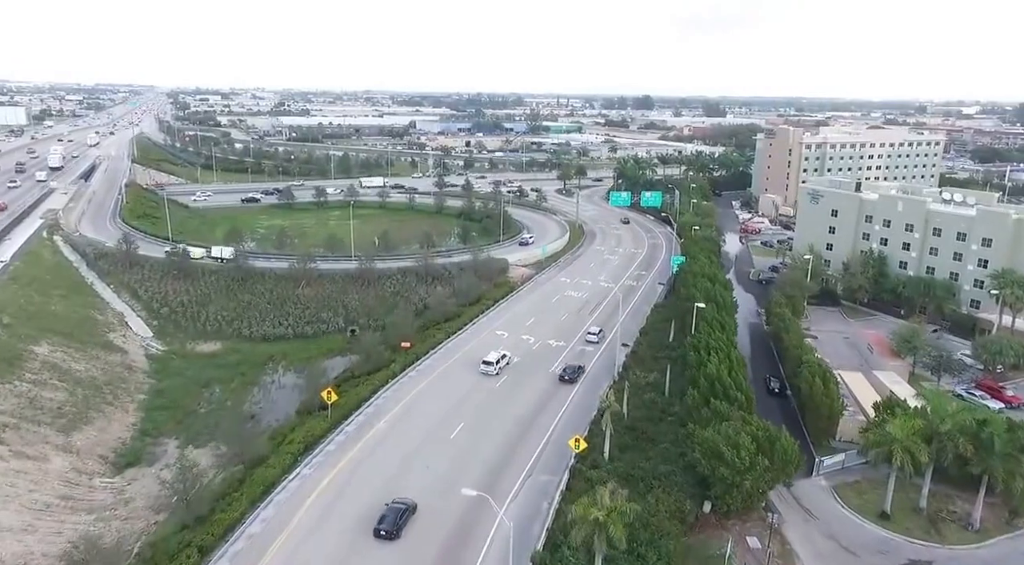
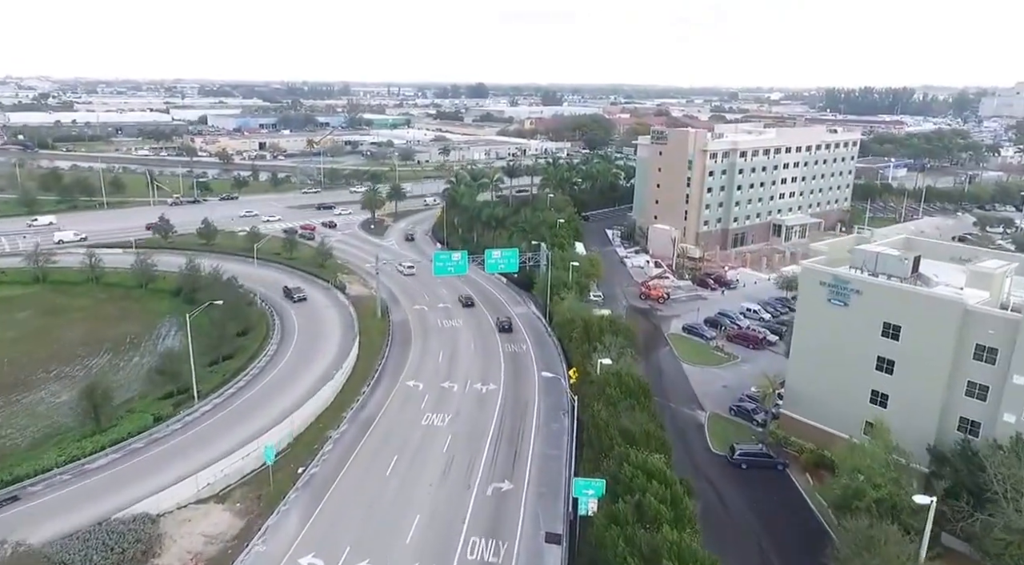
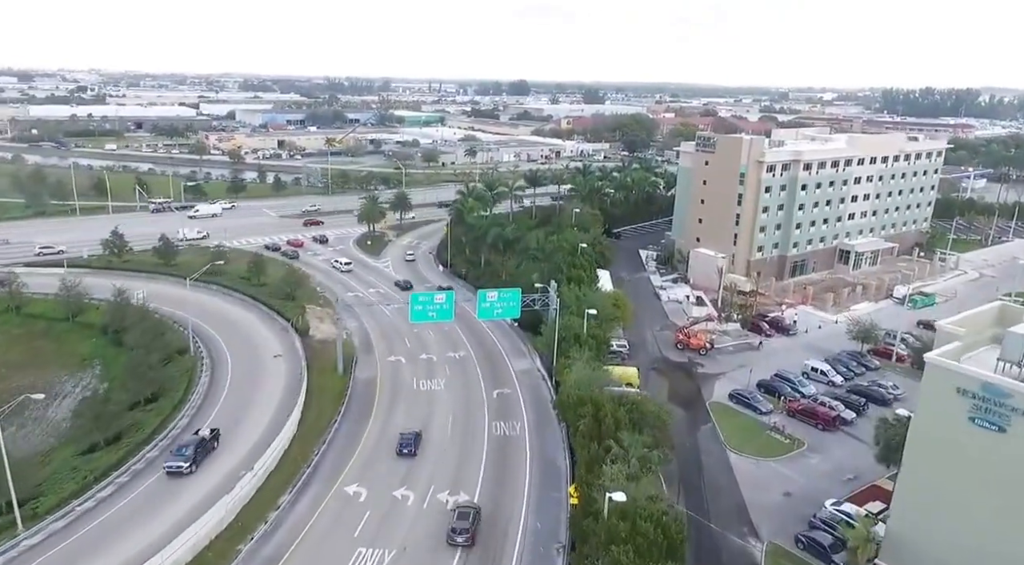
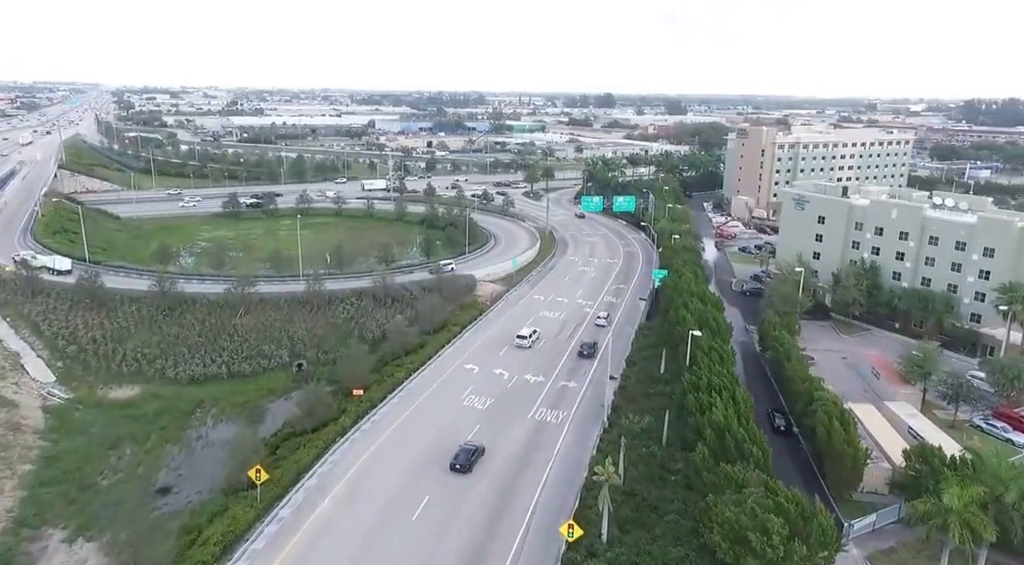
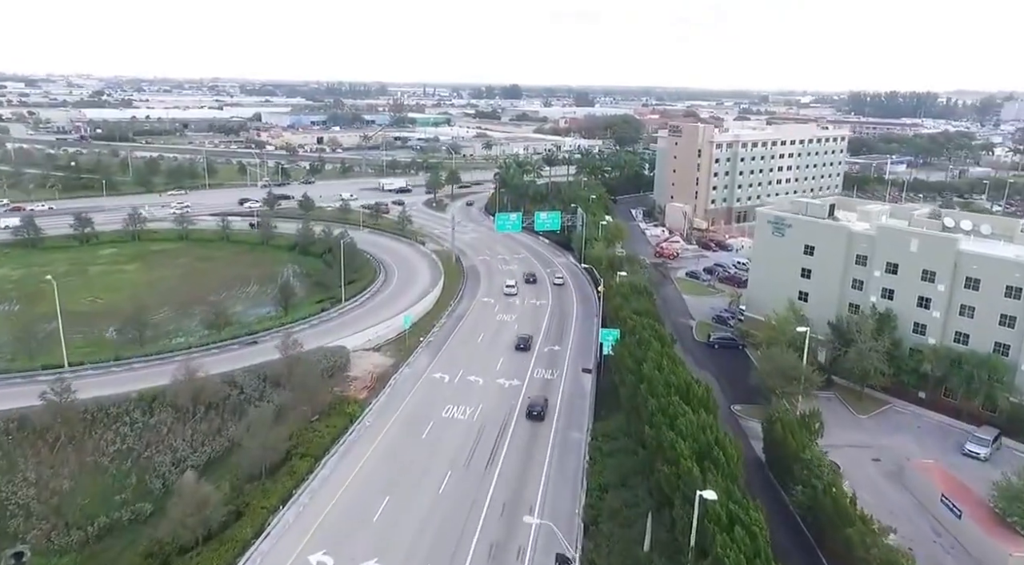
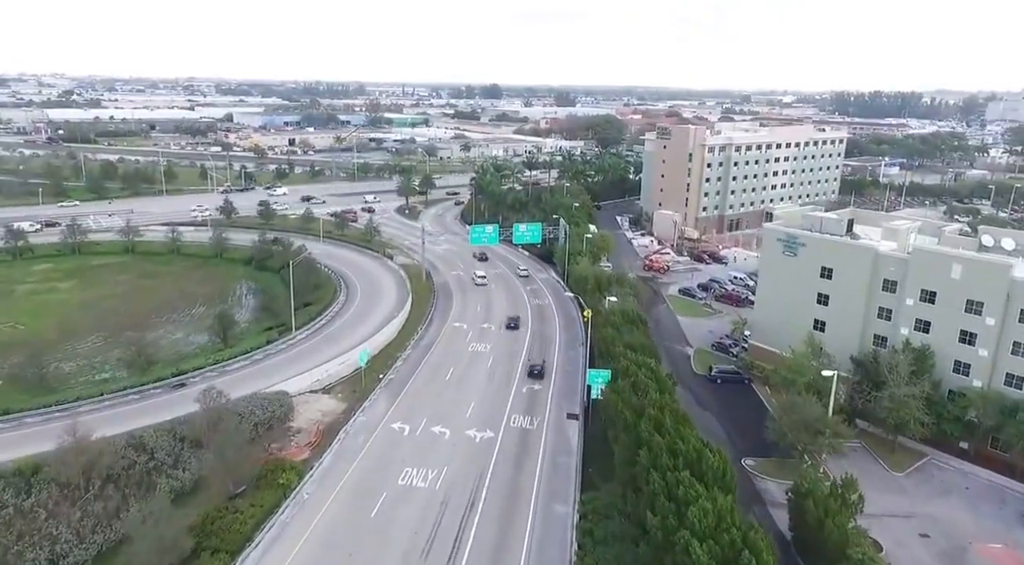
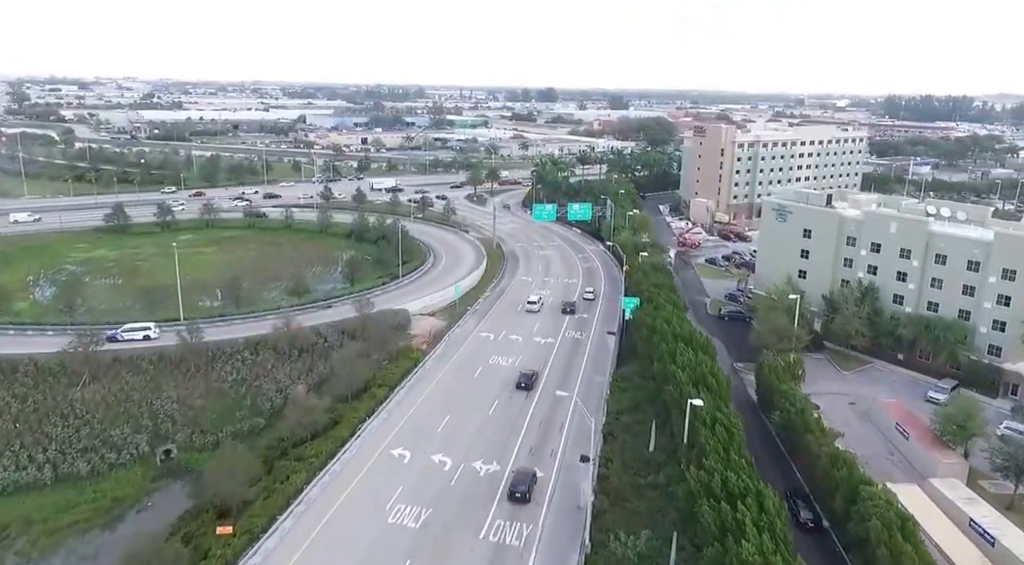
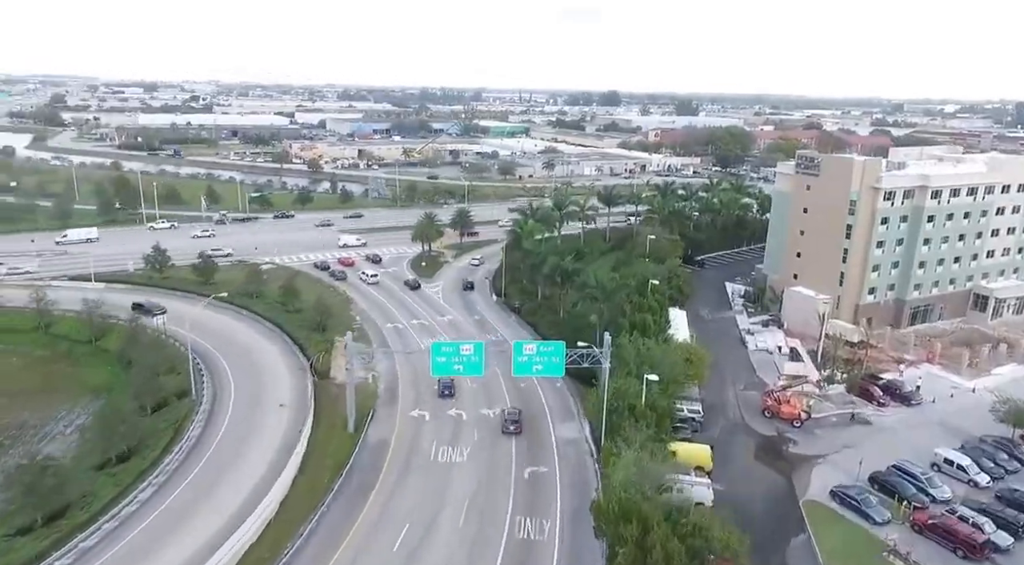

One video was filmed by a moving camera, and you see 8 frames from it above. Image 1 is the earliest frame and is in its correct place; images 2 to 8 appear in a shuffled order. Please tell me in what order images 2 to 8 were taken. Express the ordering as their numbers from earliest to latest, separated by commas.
4, 7, 5, 6, 2, 3, 8
